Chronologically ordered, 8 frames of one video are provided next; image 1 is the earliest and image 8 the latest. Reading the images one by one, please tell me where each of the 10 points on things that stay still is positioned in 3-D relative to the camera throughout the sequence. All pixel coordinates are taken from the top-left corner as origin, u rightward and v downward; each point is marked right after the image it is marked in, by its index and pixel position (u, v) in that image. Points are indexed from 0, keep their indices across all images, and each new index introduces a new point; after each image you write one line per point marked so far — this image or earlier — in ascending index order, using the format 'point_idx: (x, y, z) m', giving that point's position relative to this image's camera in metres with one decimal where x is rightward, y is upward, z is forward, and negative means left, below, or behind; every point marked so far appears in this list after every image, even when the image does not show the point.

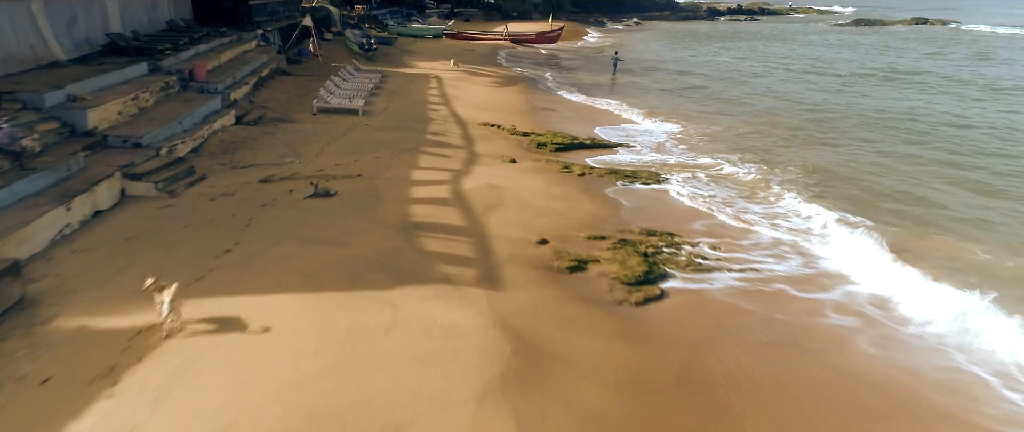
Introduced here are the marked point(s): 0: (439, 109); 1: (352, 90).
0: (-2.3, +3.3, +15.4) m
1: (-5.1, +4.1, +15.8) m
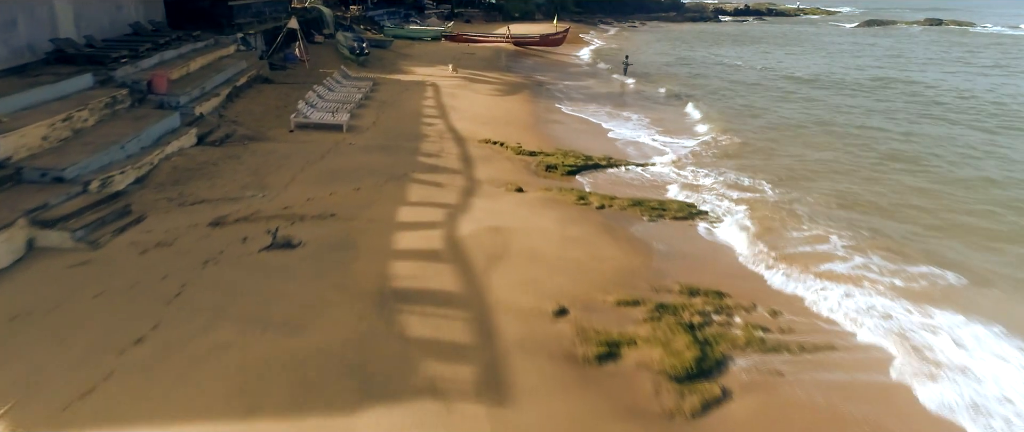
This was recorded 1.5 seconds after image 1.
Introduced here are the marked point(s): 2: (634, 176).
0: (-2.2, +2.6, +13.7) m
1: (-5.0, +3.3, +14.1) m
2: (+2.9, +1.0, +11.6) m
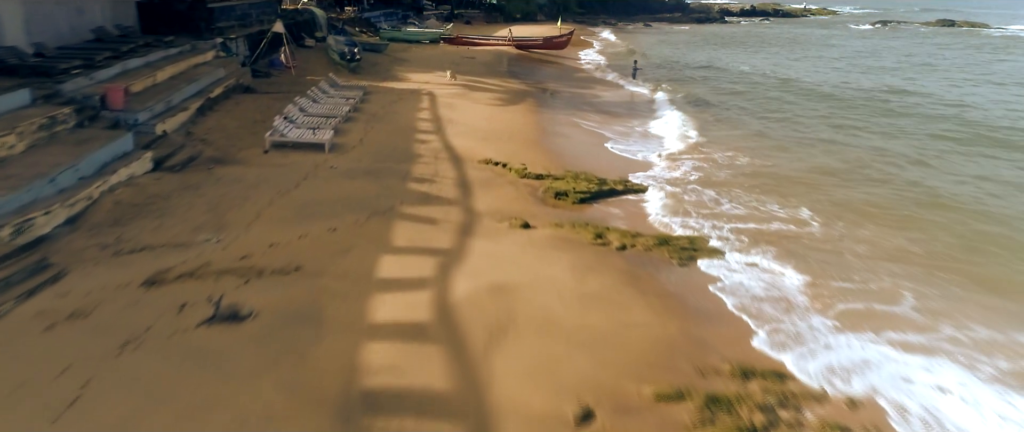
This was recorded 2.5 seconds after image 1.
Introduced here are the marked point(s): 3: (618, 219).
0: (-2.1, +1.9, +12.3) m
1: (-4.9, +2.6, +12.7) m
2: (+2.9, +0.3, +10.1) m
3: (+2.0, 0.0, +9.3) m
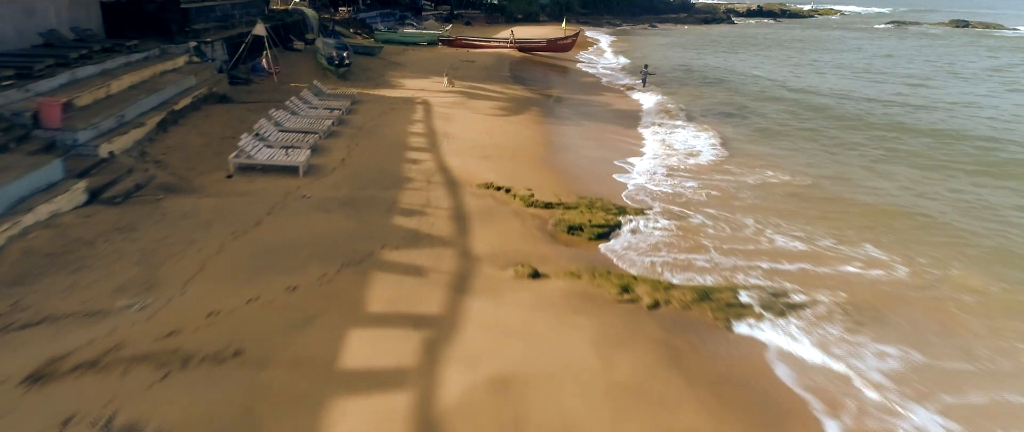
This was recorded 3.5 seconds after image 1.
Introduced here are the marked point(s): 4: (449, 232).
0: (-2.0, +1.2, +10.8) m
1: (-4.8, +2.0, +11.2) m
2: (+3.0, -0.4, +8.6) m
3: (+2.0, -0.7, +7.8) m
4: (-1.0, -0.3, +7.8) m
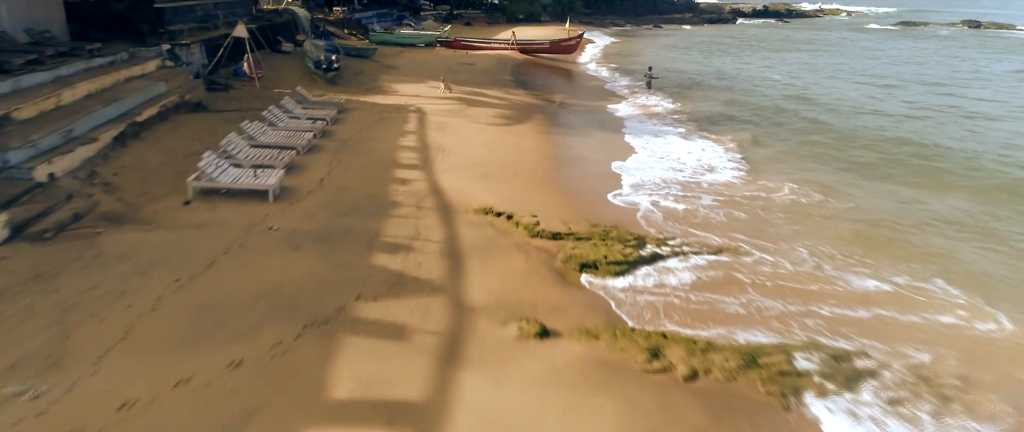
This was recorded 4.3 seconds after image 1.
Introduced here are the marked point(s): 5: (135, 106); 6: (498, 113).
0: (-1.9, +0.7, +9.5) m
1: (-4.8, +1.5, +9.9) m
2: (+3.1, -0.9, +7.4) m
3: (+2.1, -1.2, +6.6) m
4: (-1.0, -0.8, +6.6) m
5: (-8.2, +2.4, +10.8) m
6: (-0.4, +3.2, +15.2) m
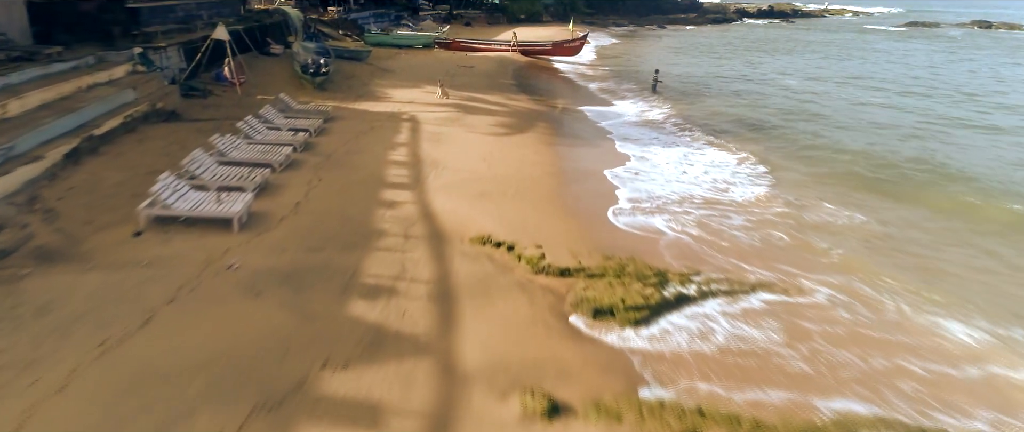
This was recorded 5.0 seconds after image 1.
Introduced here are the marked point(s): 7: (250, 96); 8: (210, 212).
0: (-1.9, +0.3, +8.4) m
1: (-4.8, +1.0, +8.9) m
2: (+3.1, -1.3, +6.3) m
3: (+2.1, -1.7, +5.5) m
4: (-1.0, -1.2, +5.5) m
5: (-8.2, +1.9, +9.7) m
6: (-0.4, +2.7, +14.1) m
7: (-7.4, +3.4, +14.0) m
8: (-4.2, +0.1, +6.9) m
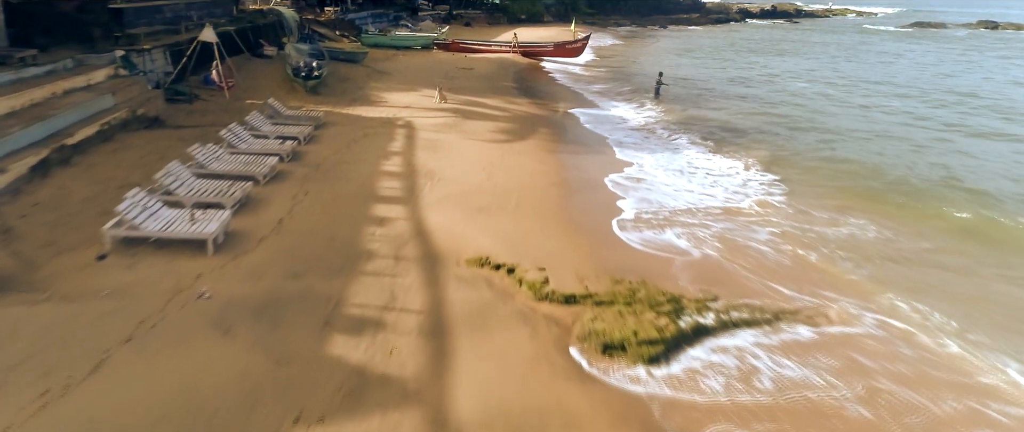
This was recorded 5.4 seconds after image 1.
0: (-1.9, 0.0, +7.8) m
1: (-4.8, +0.7, +8.3) m
2: (+3.1, -1.6, +5.7) m
3: (+2.1, -1.9, +4.9) m
4: (-1.0, -1.5, +4.9) m
5: (-8.2, +1.7, +9.1) m
6: (-0.4, +2.5, +13.5) m
7: (-7.4, +3.1, +13.4) m
8: (-4.2, -0.2, +6.3) m
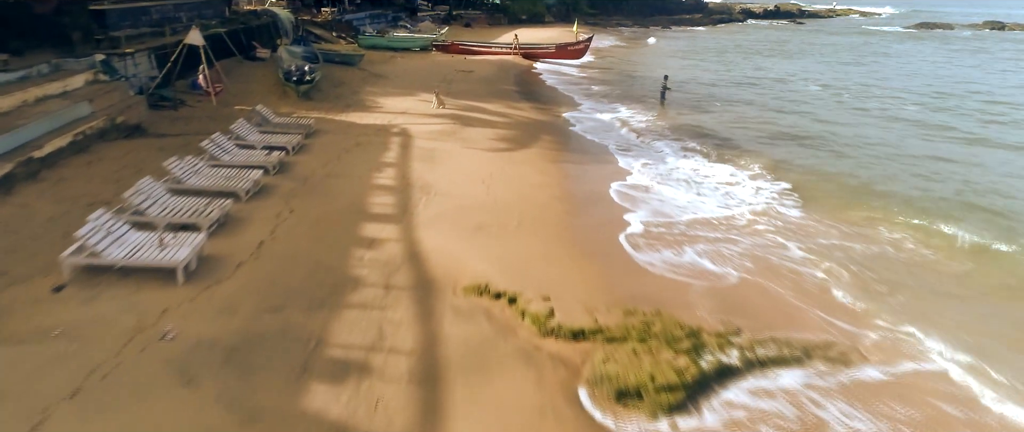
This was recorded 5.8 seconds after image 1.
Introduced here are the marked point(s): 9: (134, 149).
0: (-1.9, -0.3, +7.2) m
1: (-4.7, +0.4, +7.7) m
2: (+3.1, -1.9, +5.1) m
3: (+2.1, -2.2, +4.3) m
4: (-0.9, -1.8, +4.3) m
5: (-8.2, +1.4, +8.5) m
6: (-0.4, +2.2, +12.9) m
7: (-7.4, +2.8, +12.8) m
8: (-4.2, -0.5, +5.7) m
9: (-7.4, +1.3, +9.7) m
